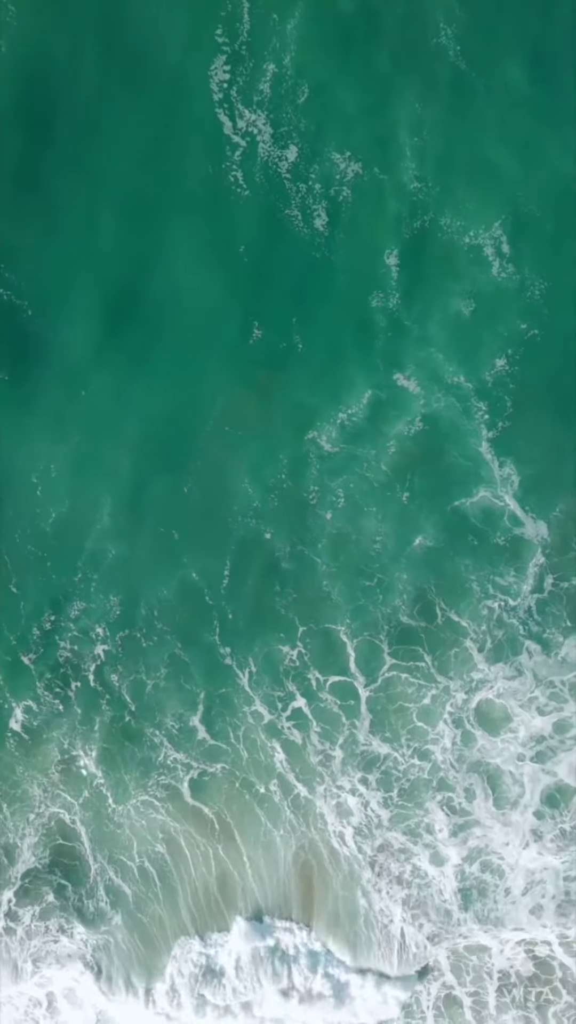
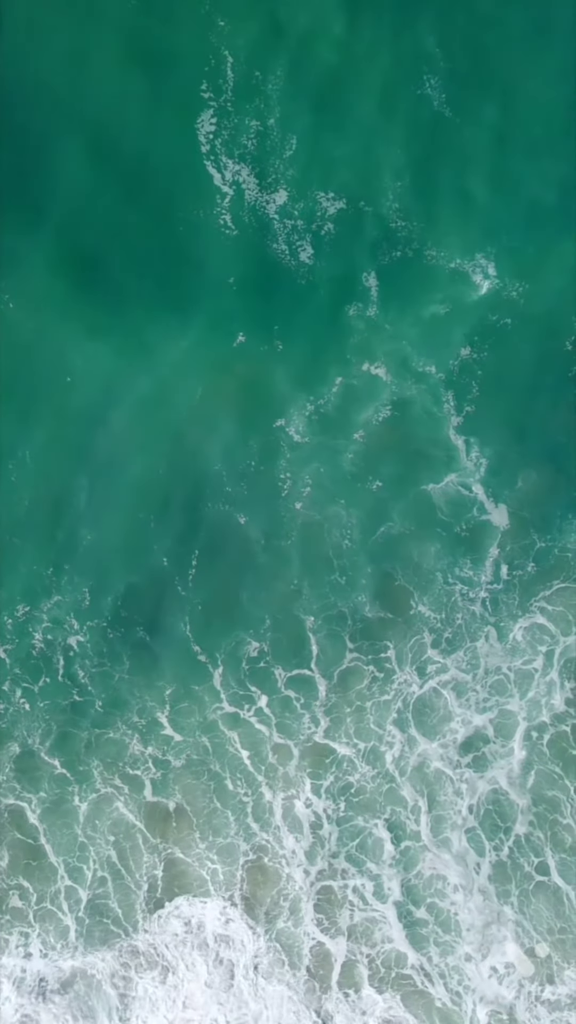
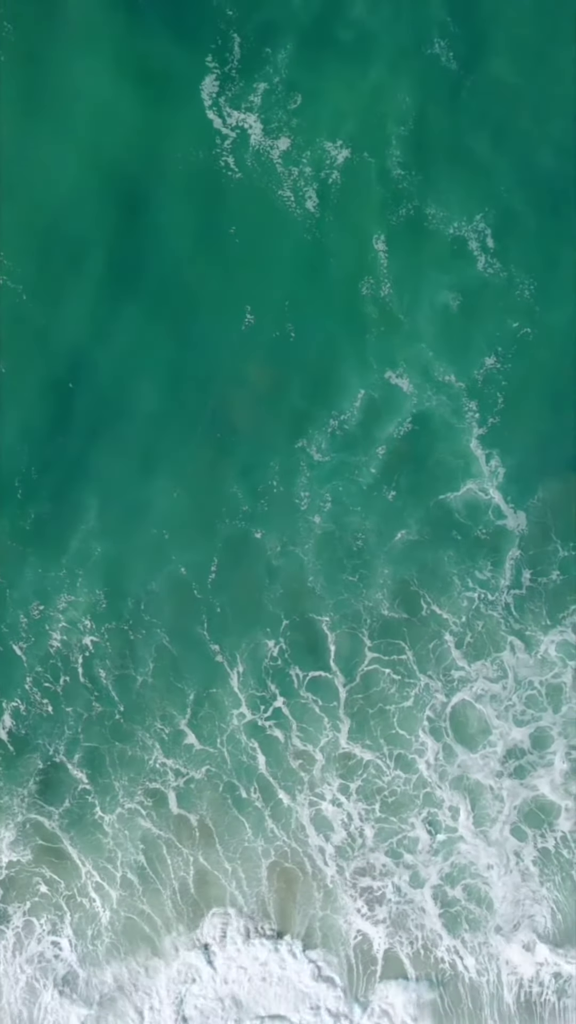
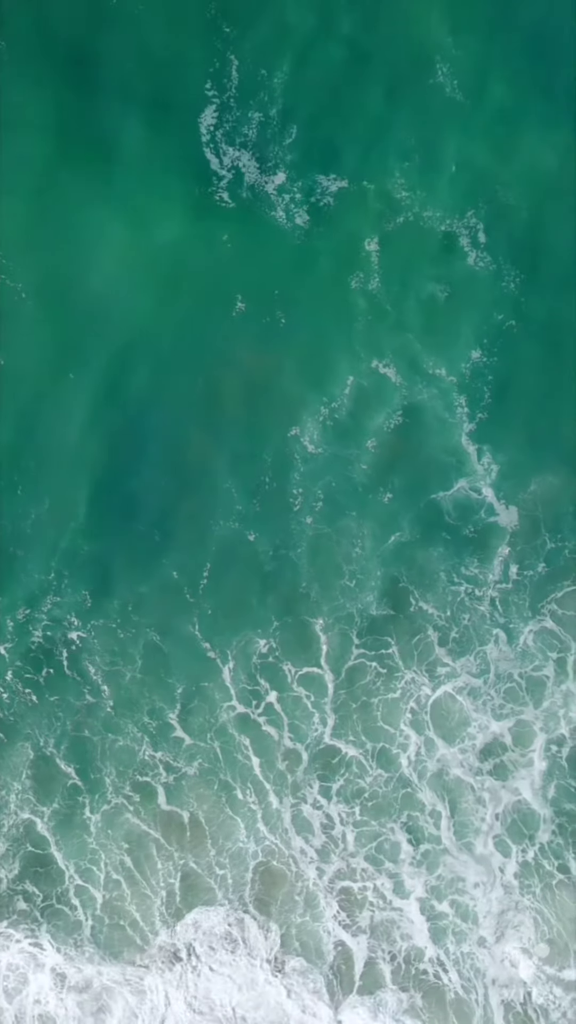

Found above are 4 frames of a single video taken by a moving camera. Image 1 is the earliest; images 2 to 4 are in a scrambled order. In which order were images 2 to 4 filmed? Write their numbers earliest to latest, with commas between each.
3, 4, 2
